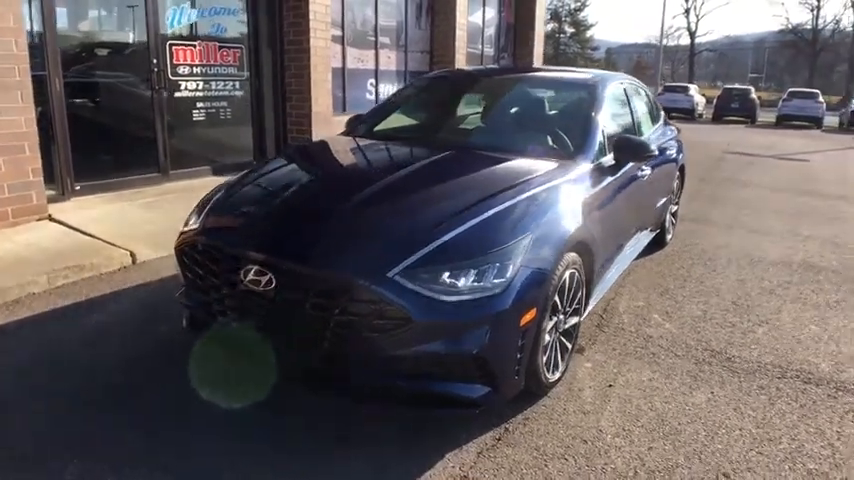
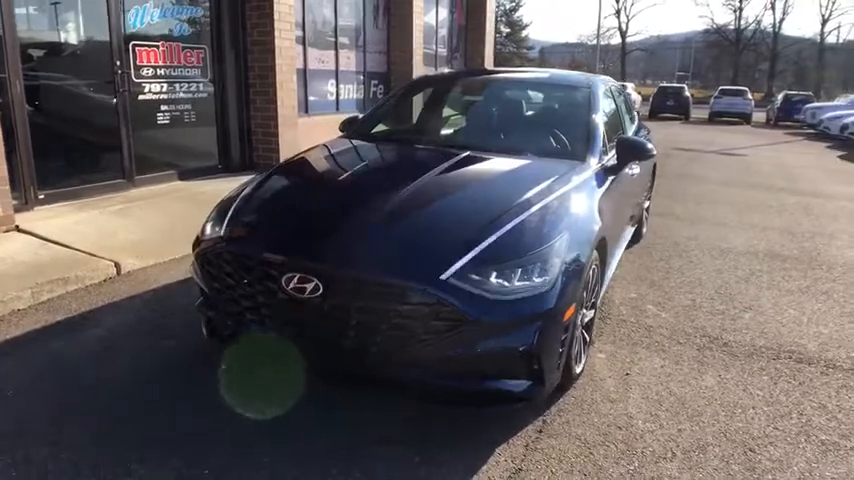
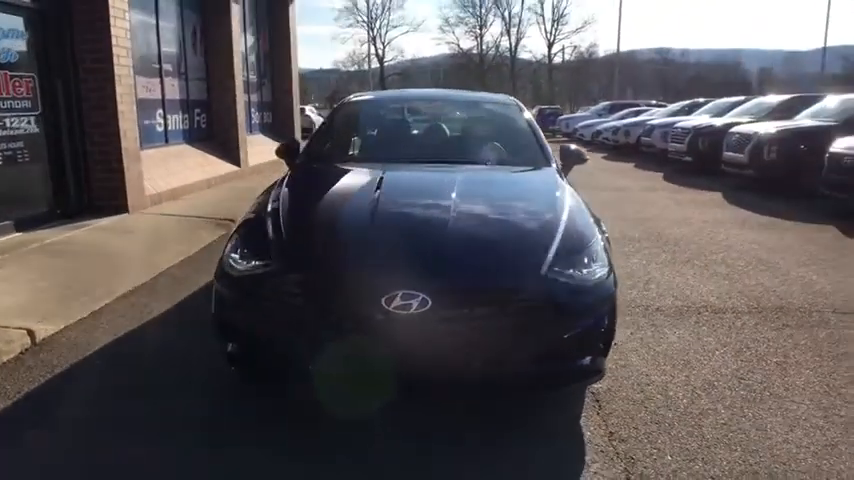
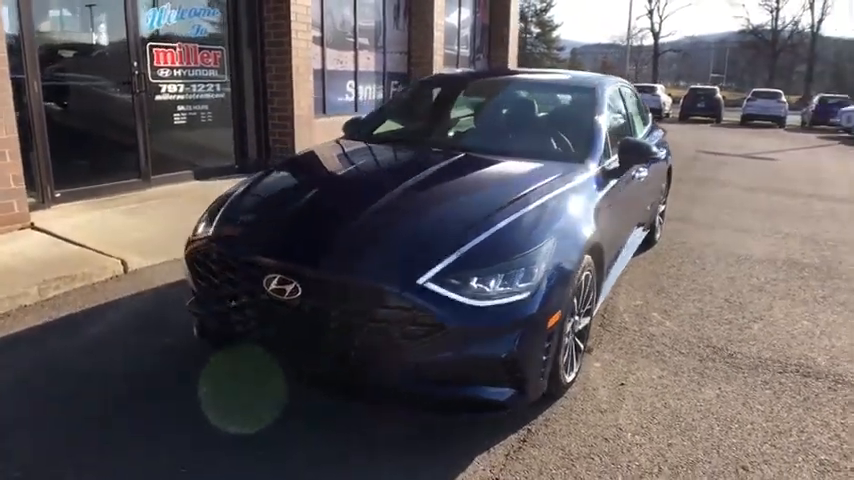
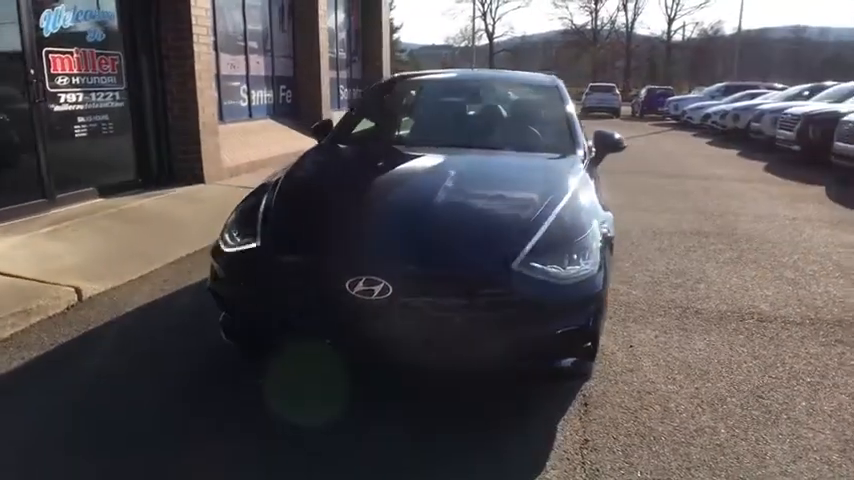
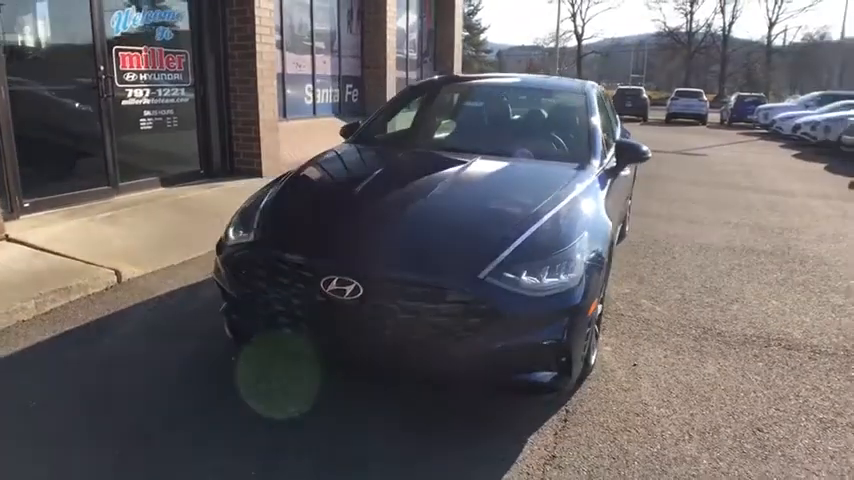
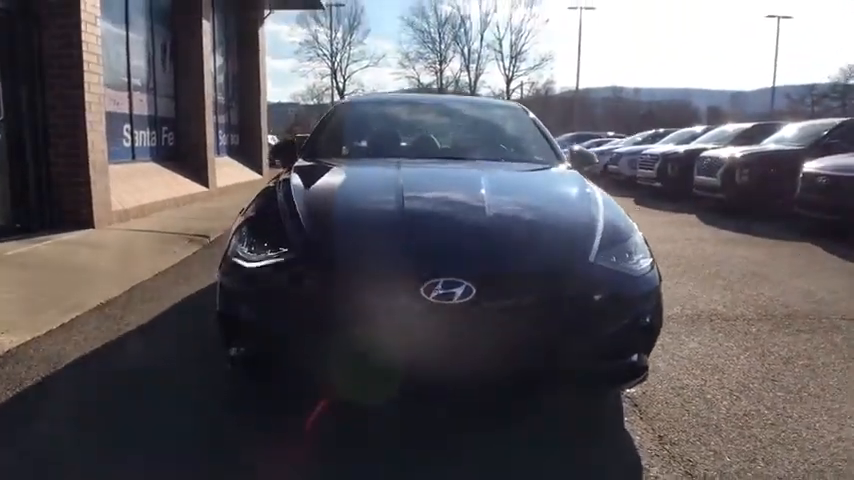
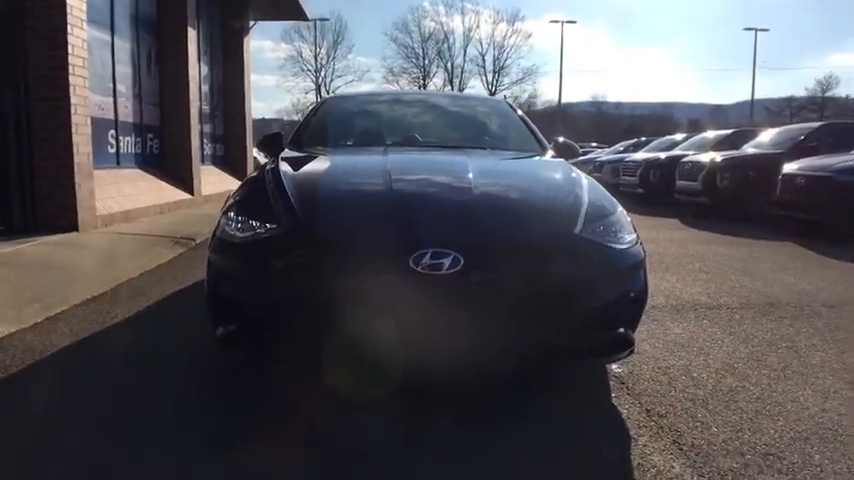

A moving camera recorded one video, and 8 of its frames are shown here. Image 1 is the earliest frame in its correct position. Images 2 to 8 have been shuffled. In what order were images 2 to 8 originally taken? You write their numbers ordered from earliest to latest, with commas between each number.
4, 2, 6, 5, 3, 7, 8
